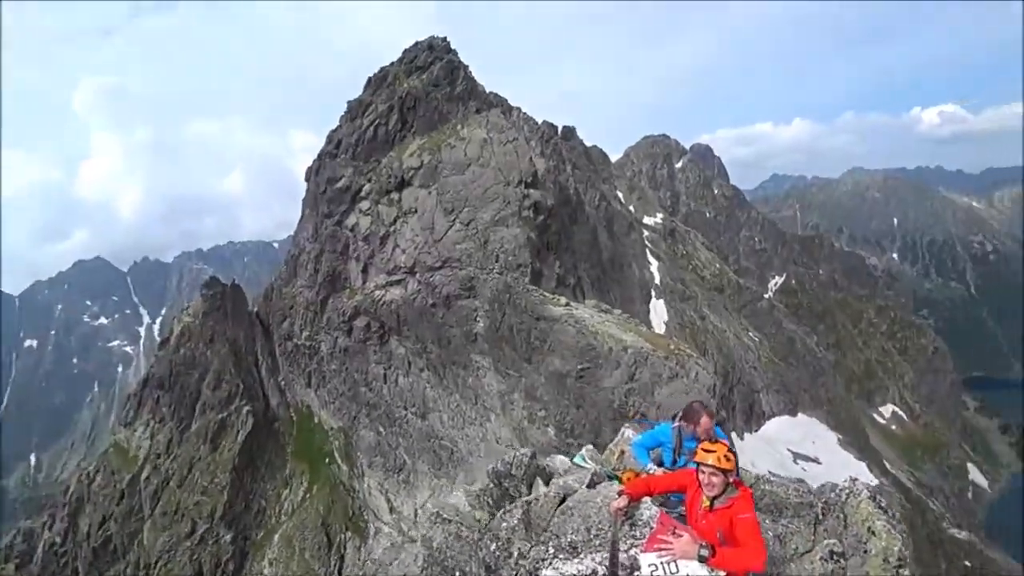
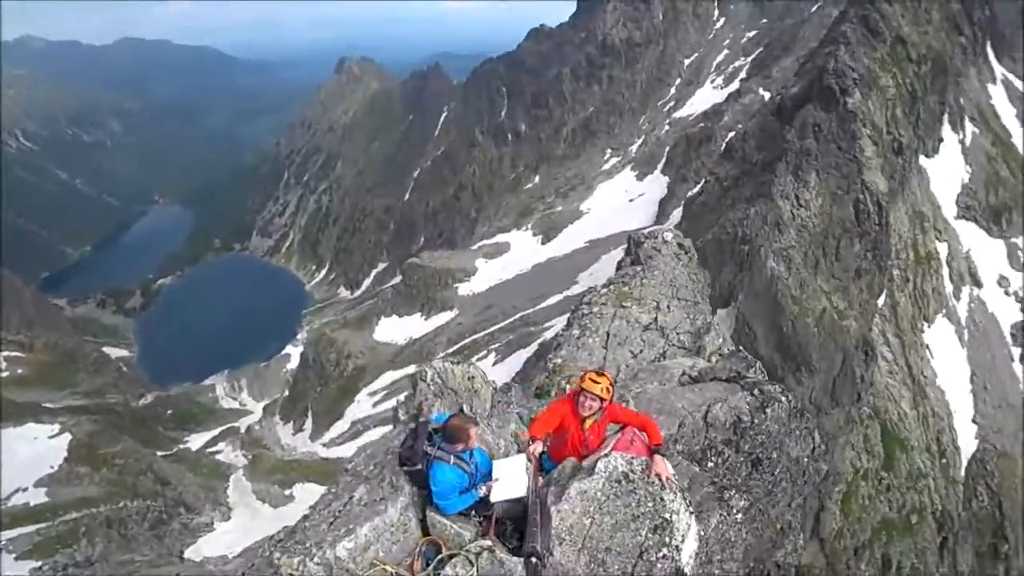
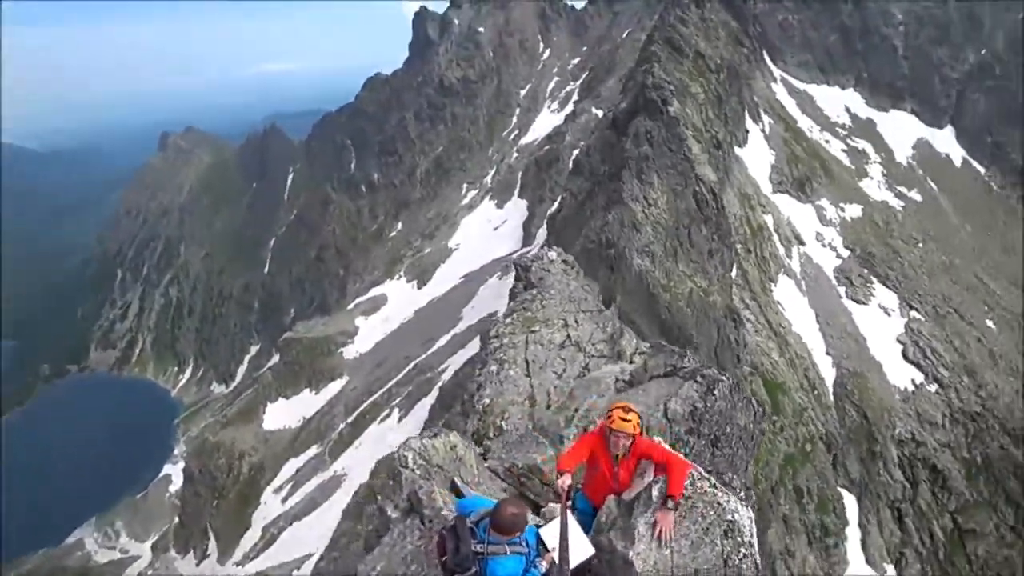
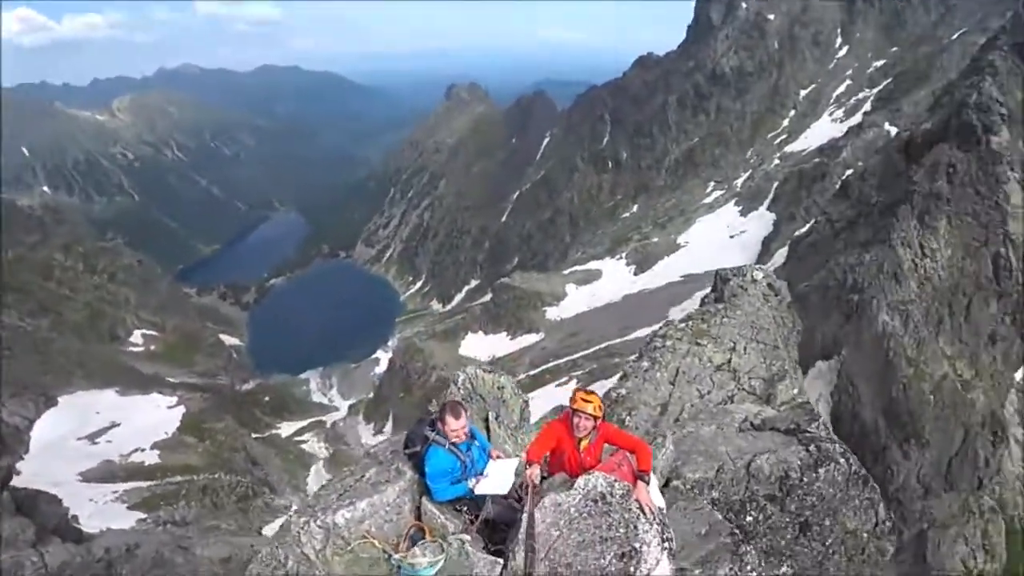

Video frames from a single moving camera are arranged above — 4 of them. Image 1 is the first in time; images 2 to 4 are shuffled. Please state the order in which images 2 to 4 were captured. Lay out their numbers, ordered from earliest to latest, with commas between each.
4, 2, 3
